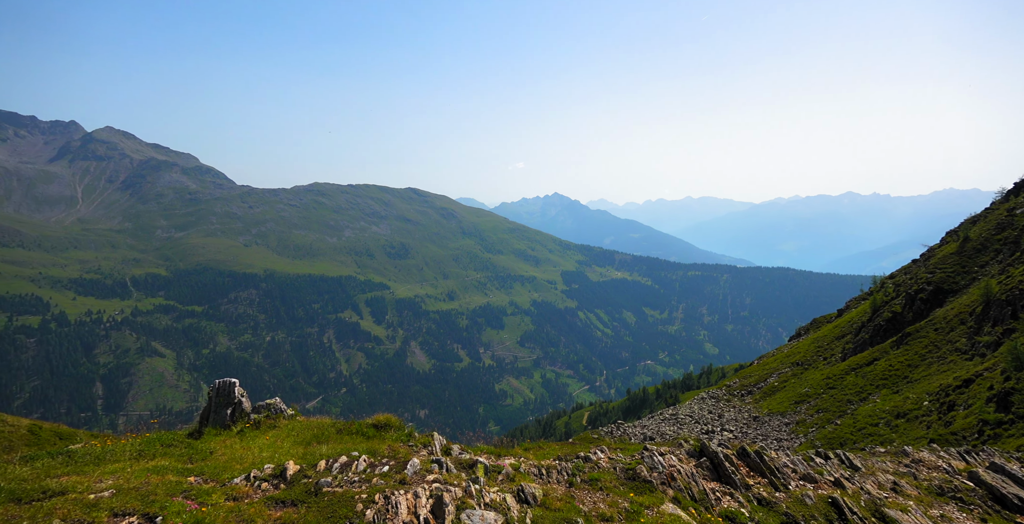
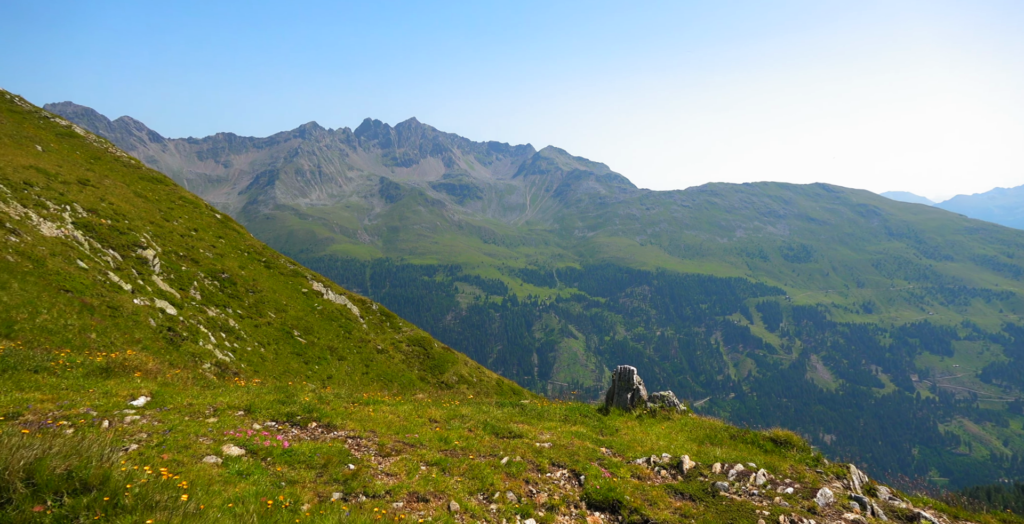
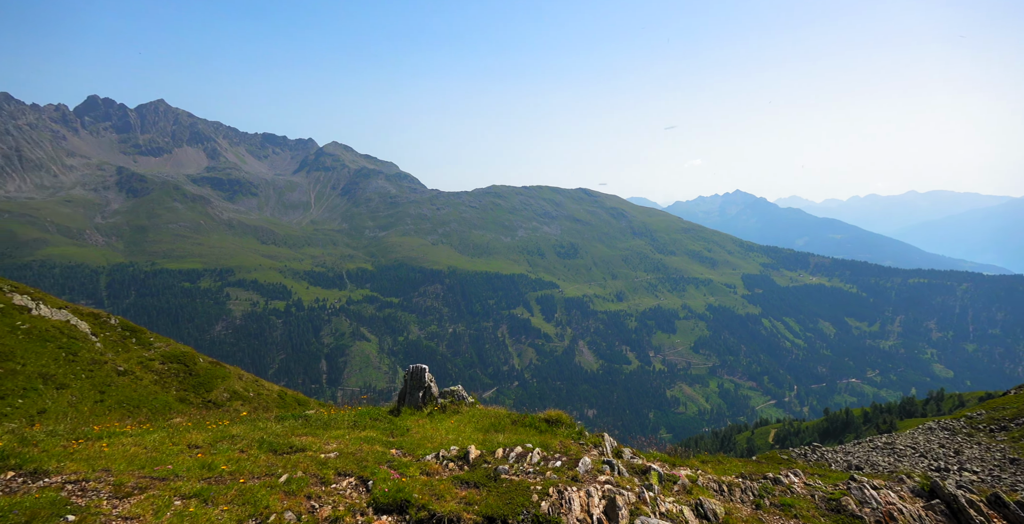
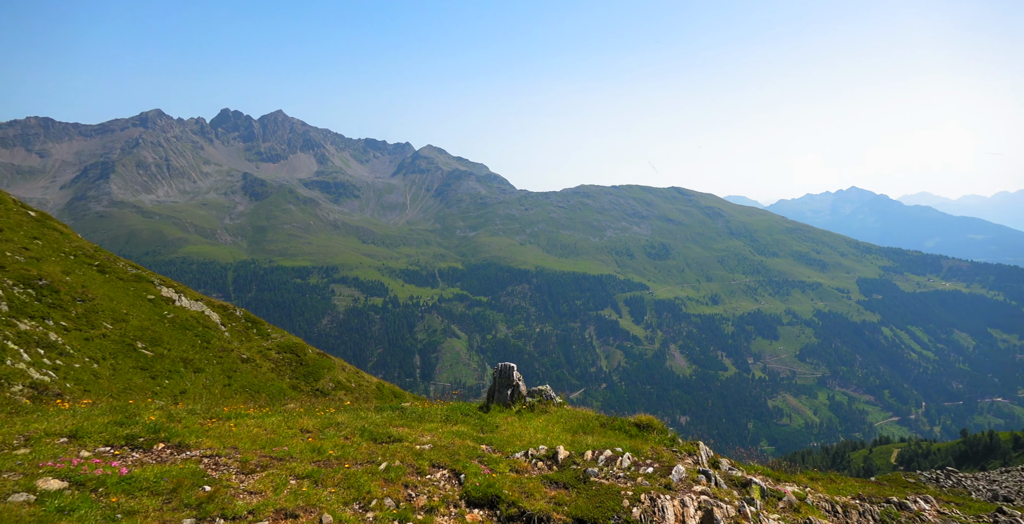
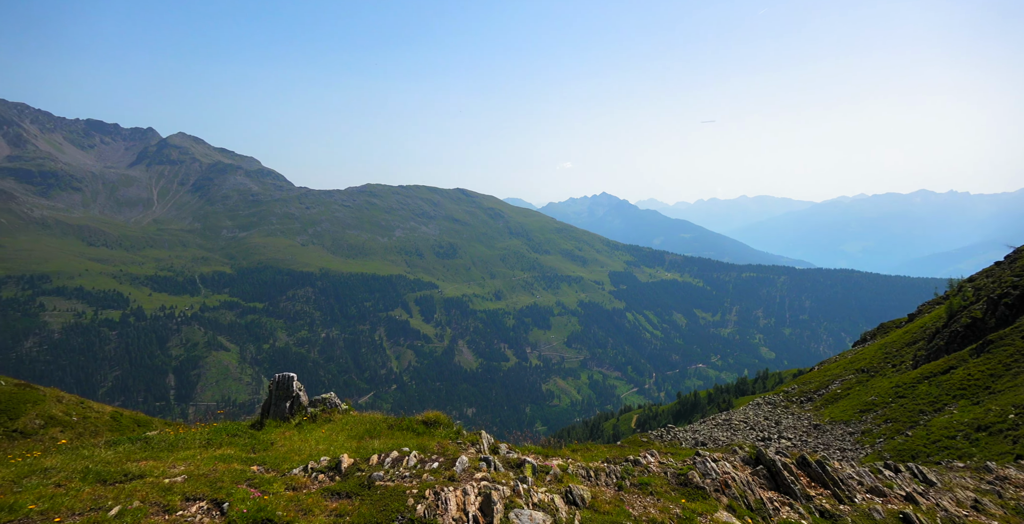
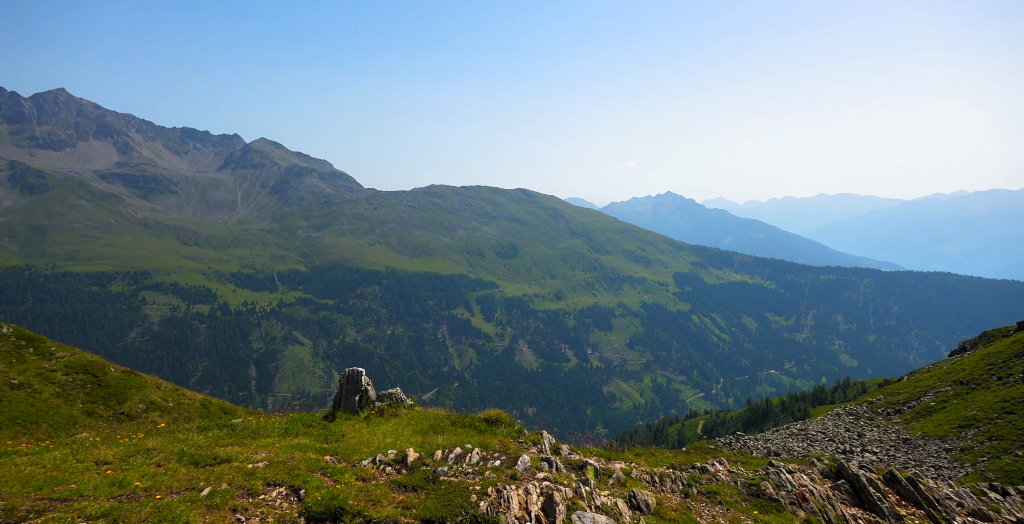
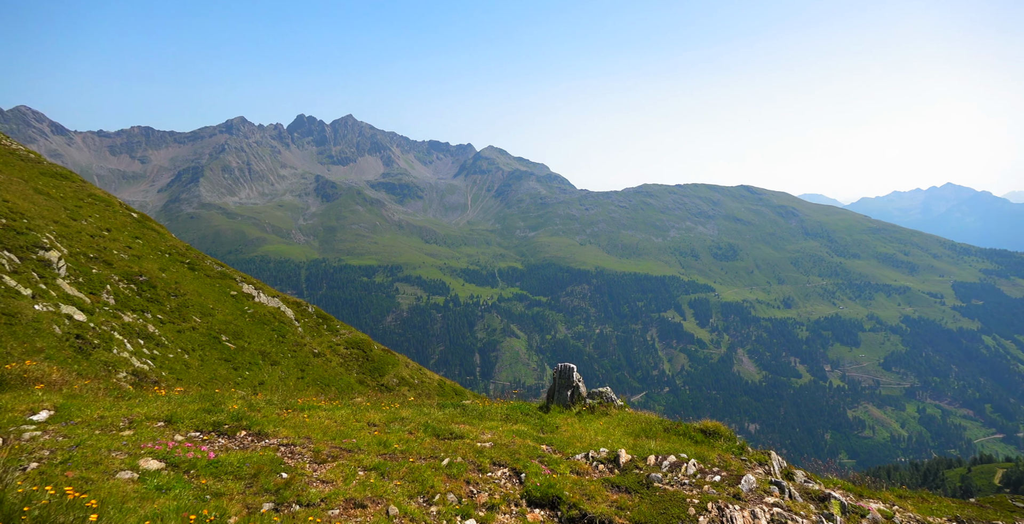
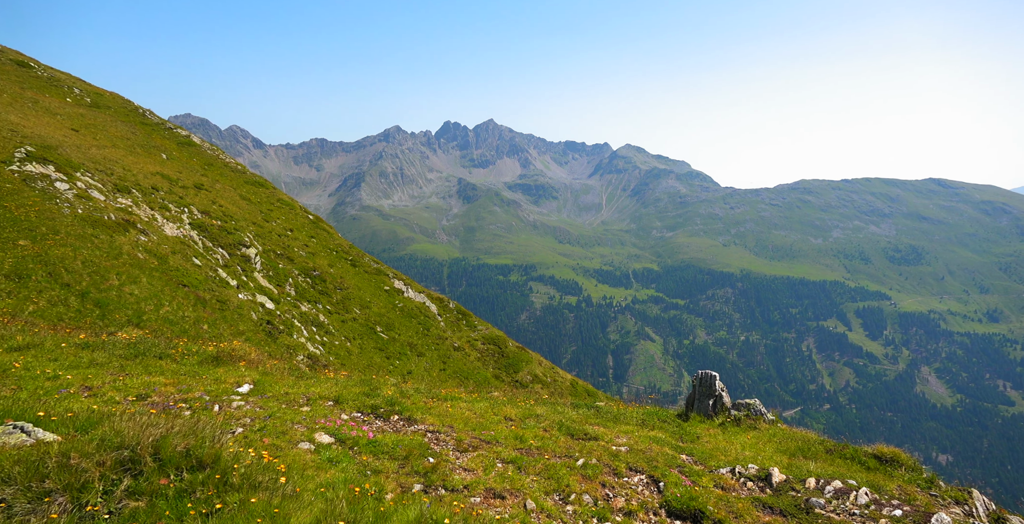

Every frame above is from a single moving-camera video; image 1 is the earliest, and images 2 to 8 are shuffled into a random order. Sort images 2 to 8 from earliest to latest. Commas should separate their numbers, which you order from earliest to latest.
5, 6, 3, 4, 7, 2, 8
